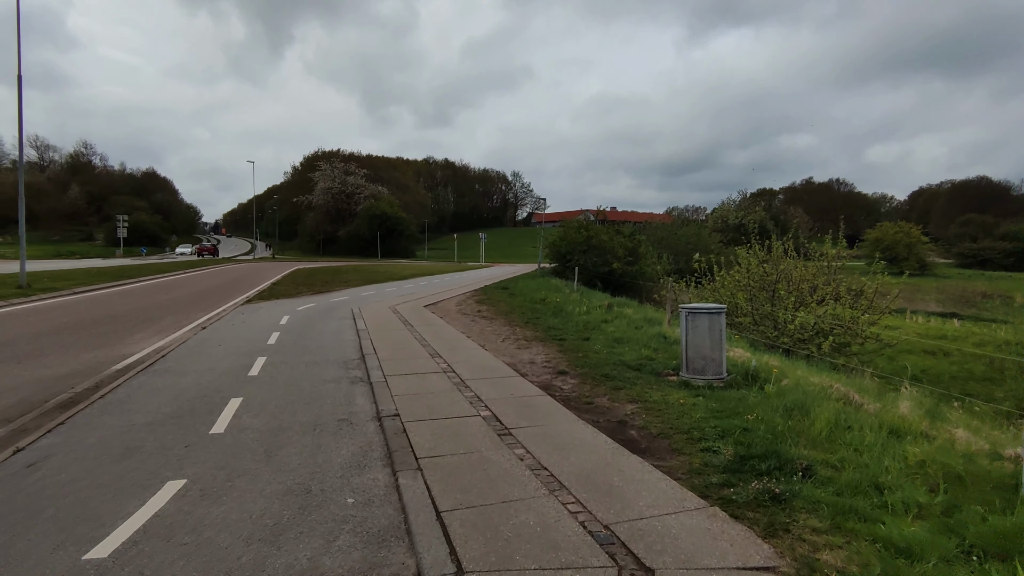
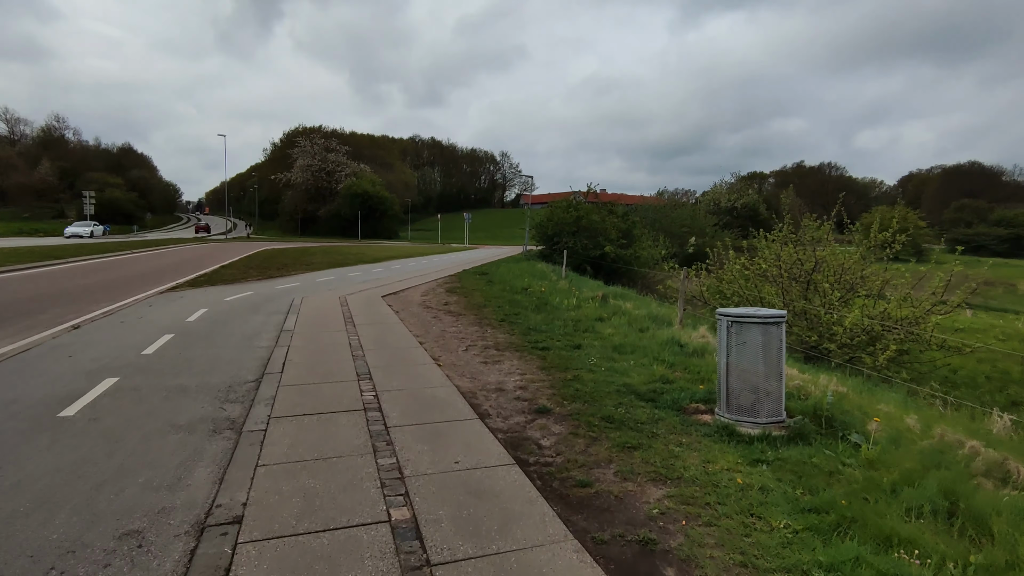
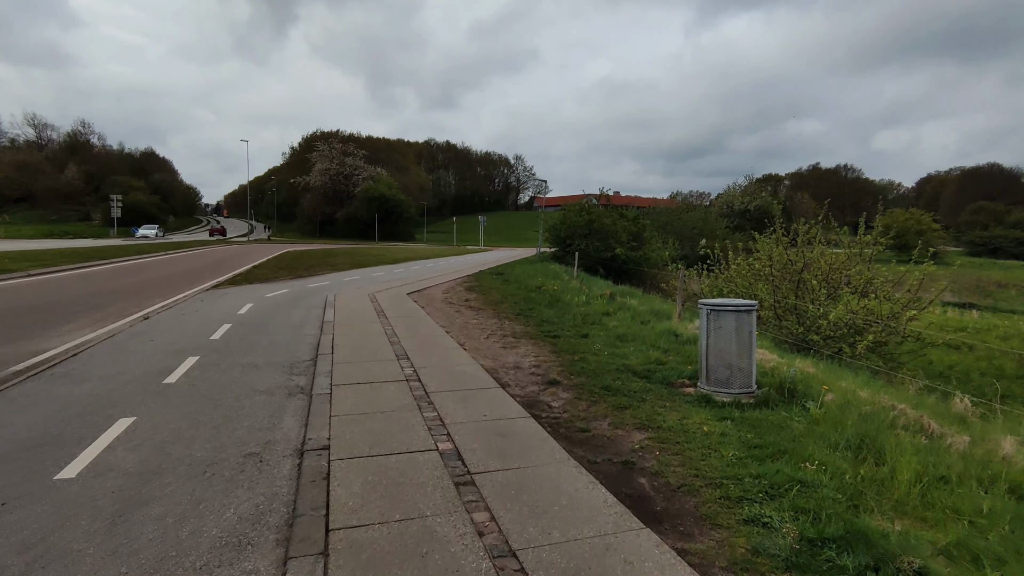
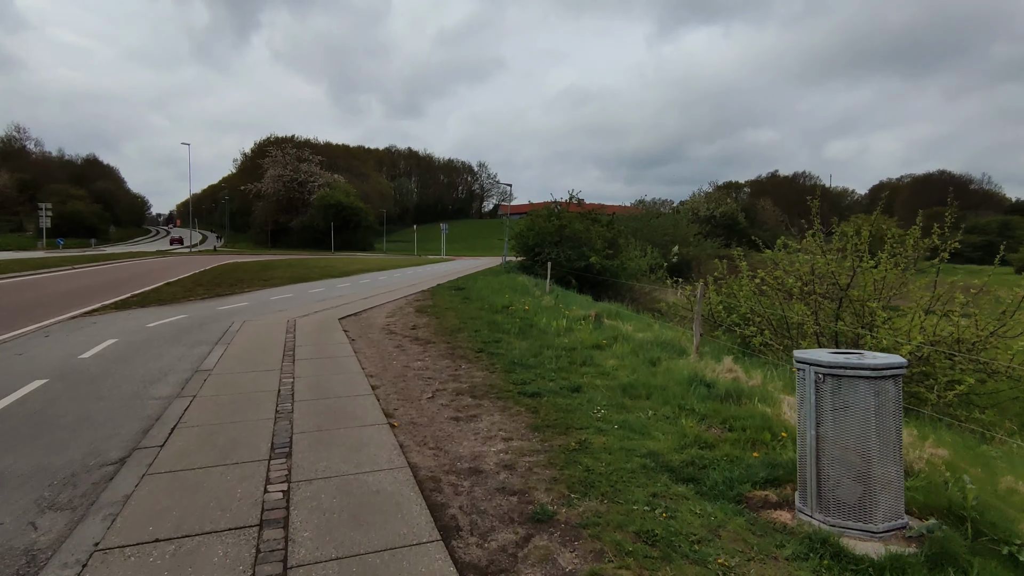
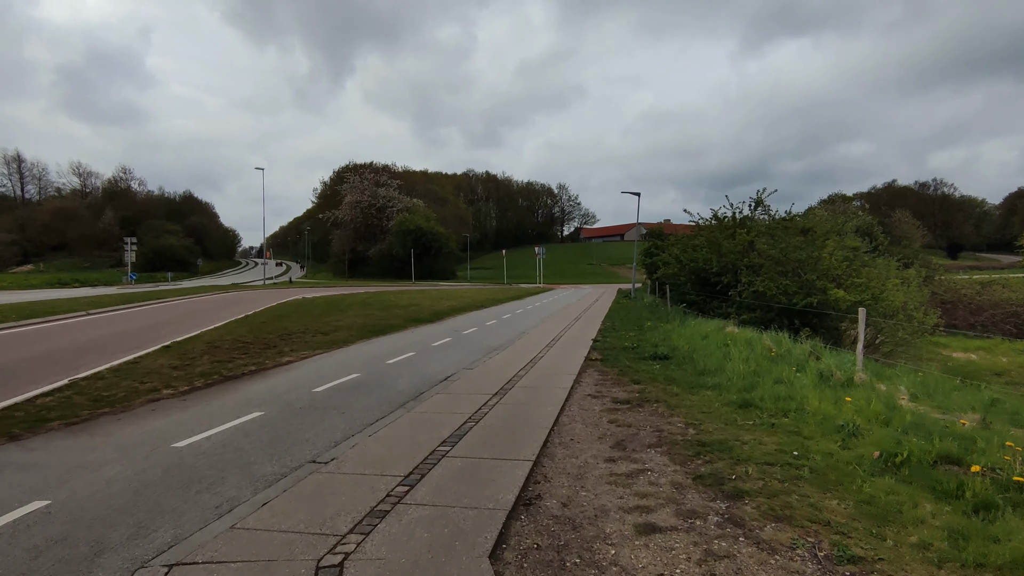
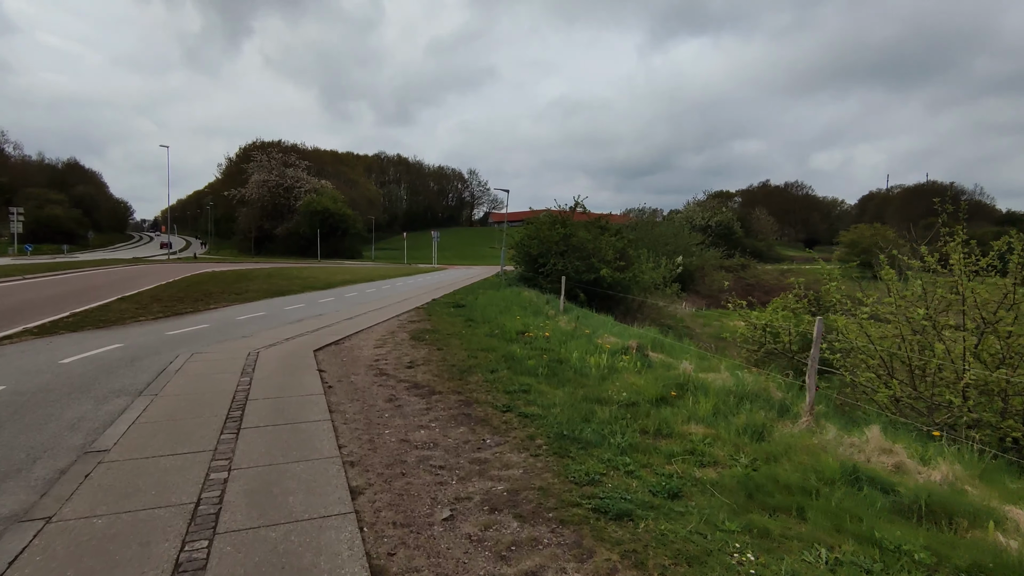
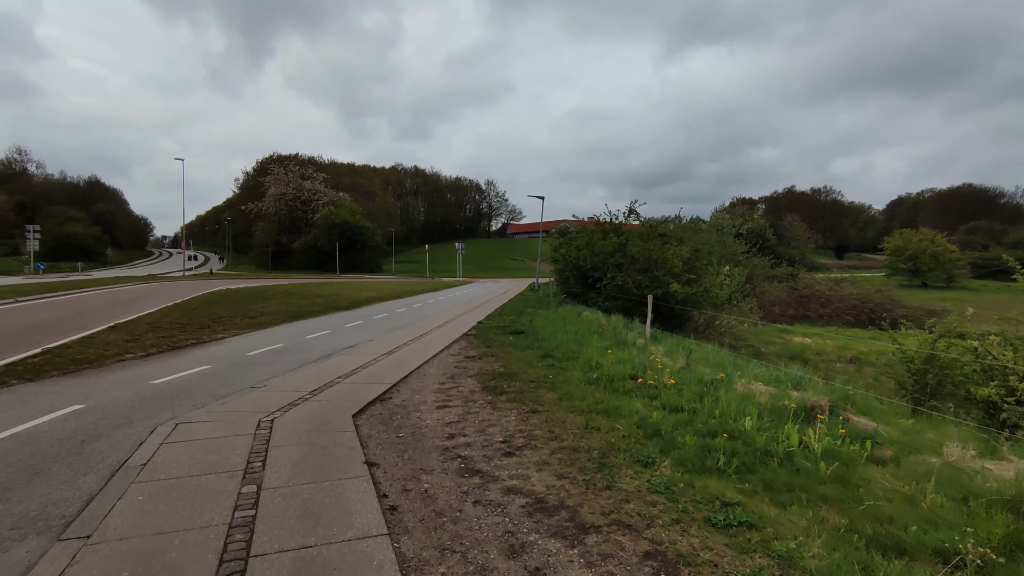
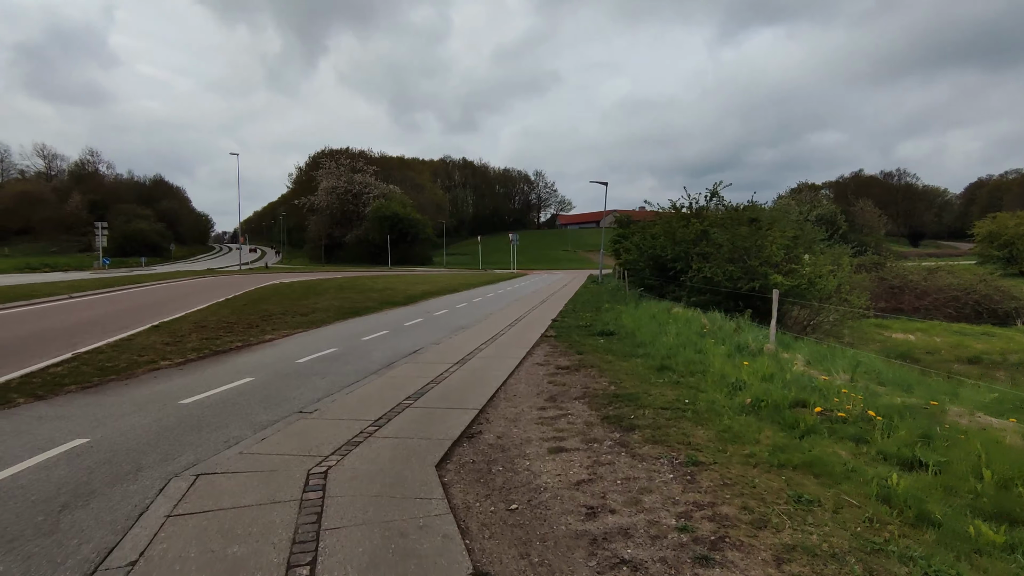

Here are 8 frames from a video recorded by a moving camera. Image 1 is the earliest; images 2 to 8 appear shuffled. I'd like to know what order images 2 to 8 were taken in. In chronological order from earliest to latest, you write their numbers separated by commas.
3, 2, 4, 6, 7, 8, 5
